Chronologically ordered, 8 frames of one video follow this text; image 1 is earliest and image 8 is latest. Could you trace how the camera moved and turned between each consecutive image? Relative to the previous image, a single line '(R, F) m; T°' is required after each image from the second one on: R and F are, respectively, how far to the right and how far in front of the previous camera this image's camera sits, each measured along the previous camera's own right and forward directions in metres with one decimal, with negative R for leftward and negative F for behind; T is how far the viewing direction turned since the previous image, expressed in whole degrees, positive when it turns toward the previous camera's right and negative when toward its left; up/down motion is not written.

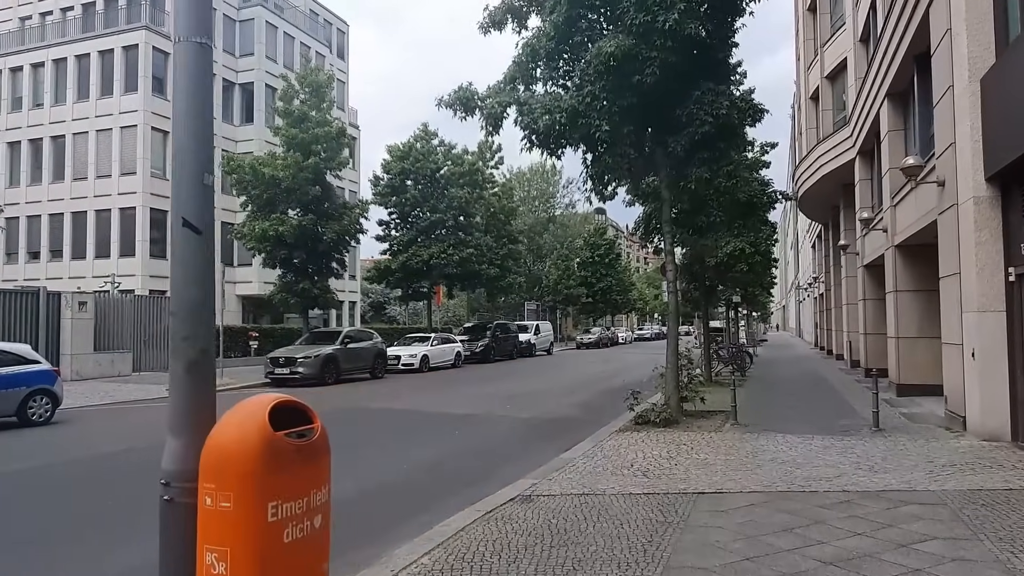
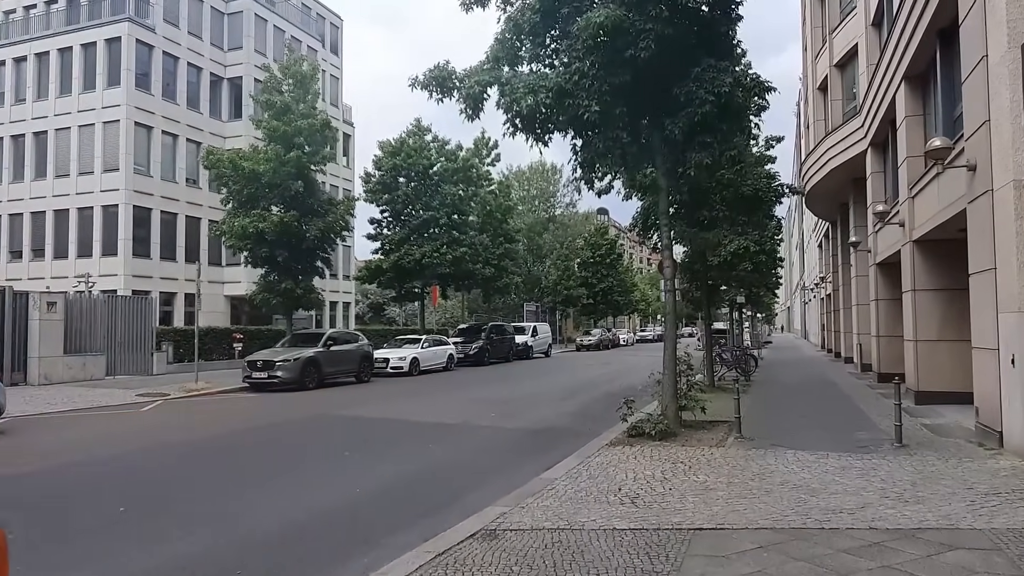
(+0.3, +1.1) m; 0°
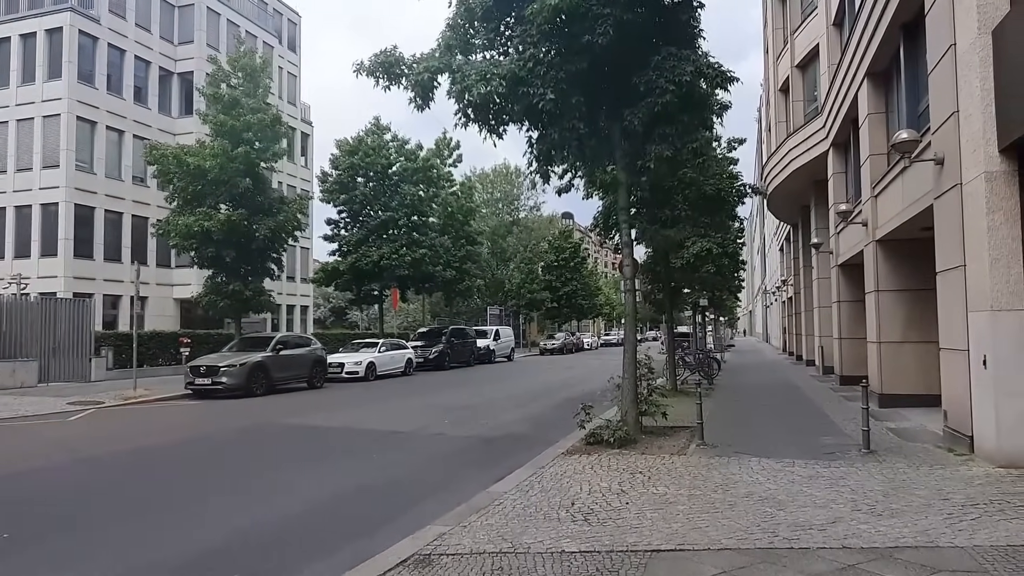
(+0.2, +0.6) m; +3°
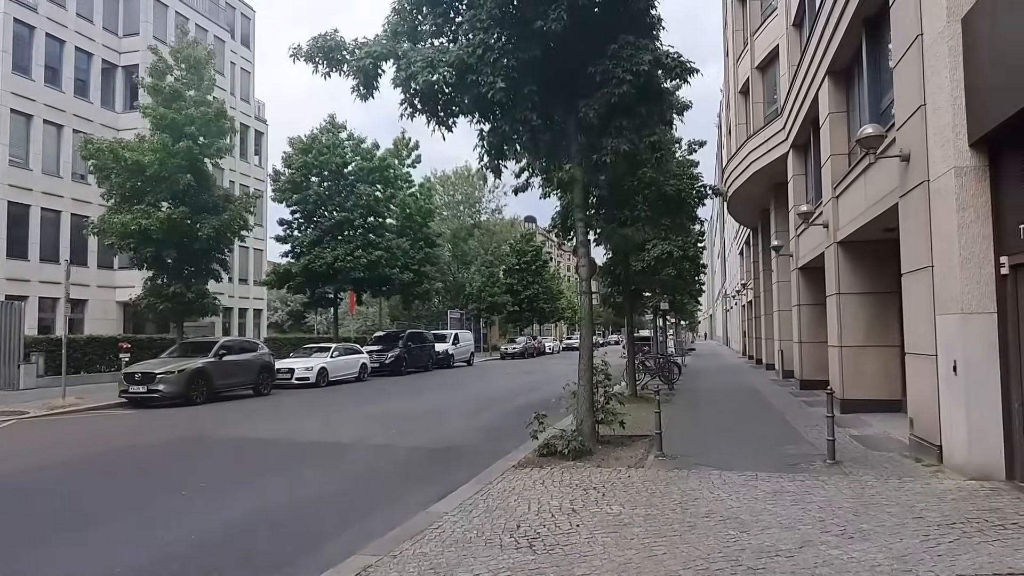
(+0.2, +0.6) m; +3°
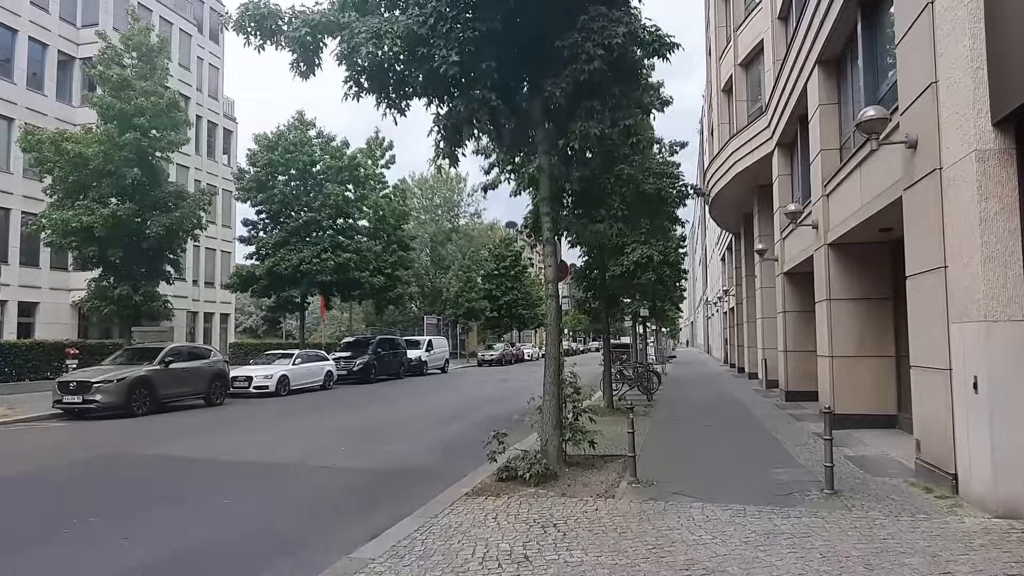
(+0.3, +1.1) m; +1°
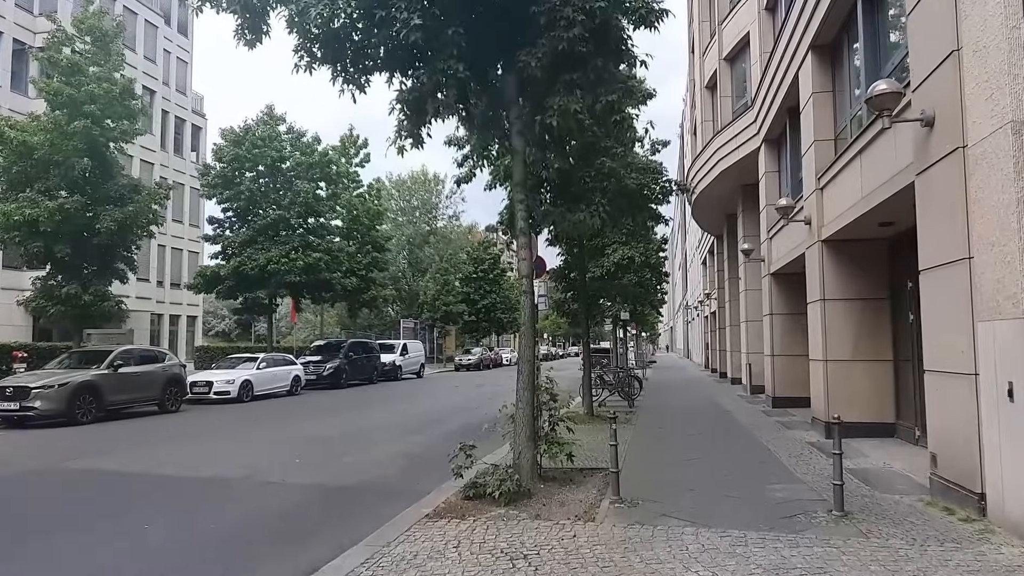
(+0.1, +0.9) m; +2°
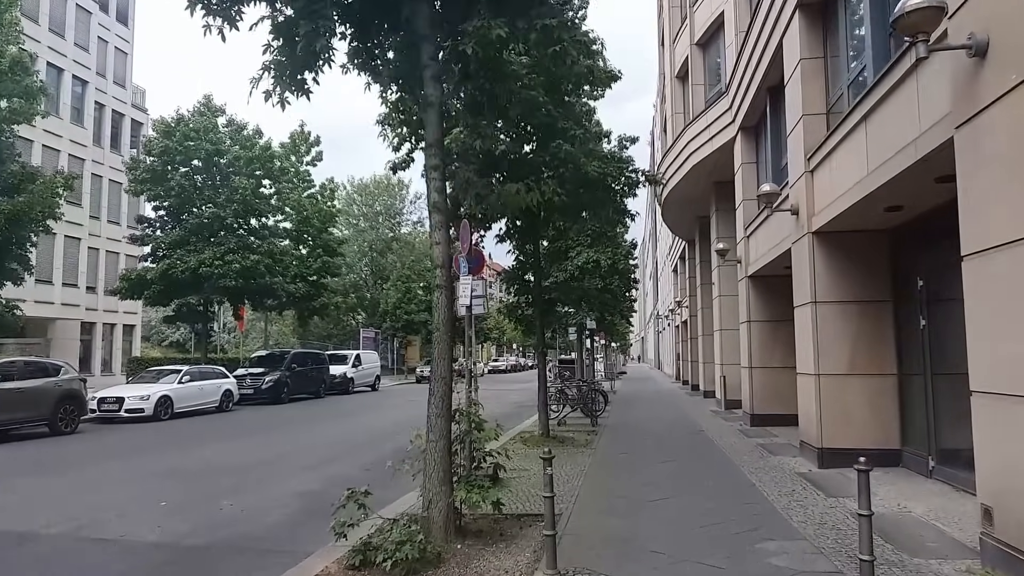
(+0.5, +1.9) m; +2°
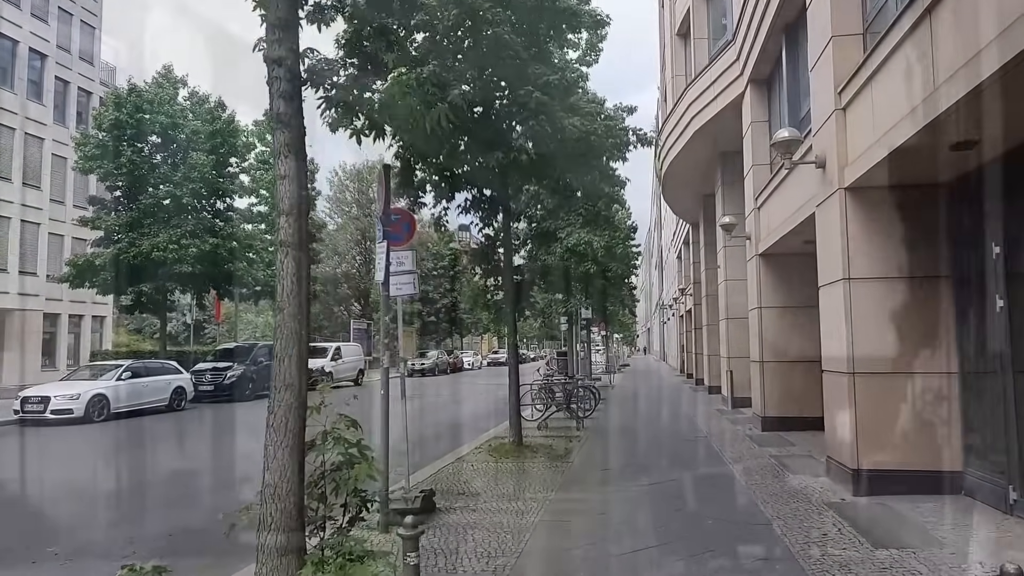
(+0.6, +2.1) m; -1°
